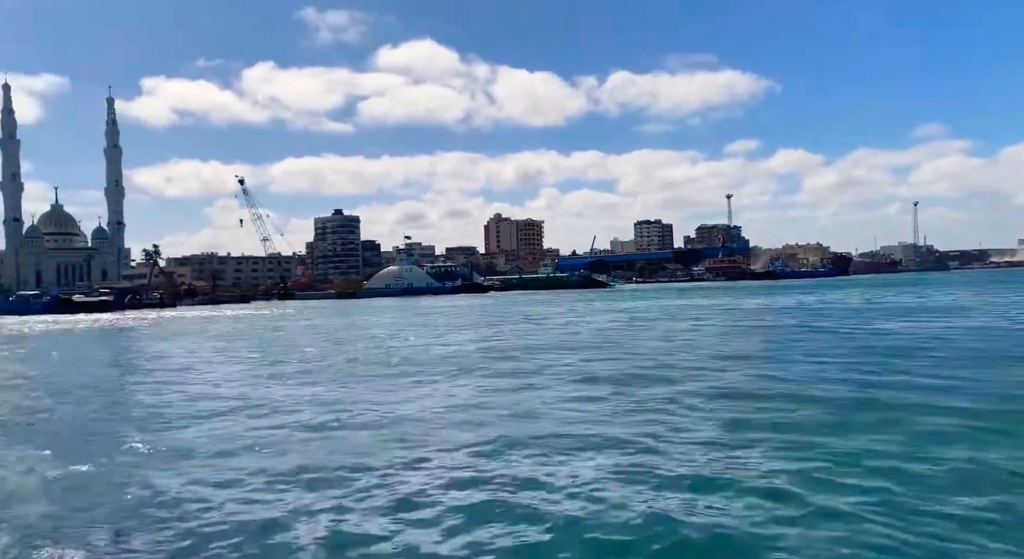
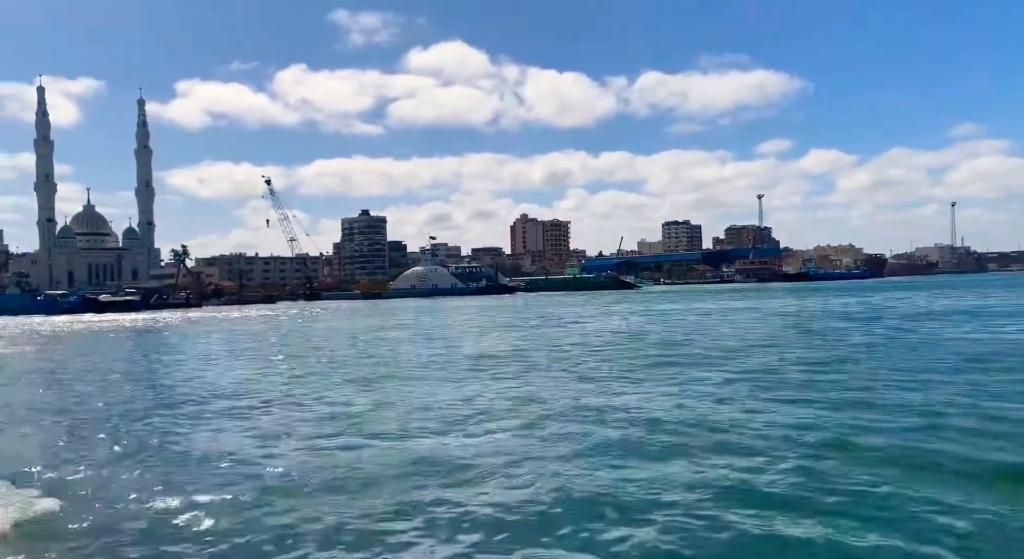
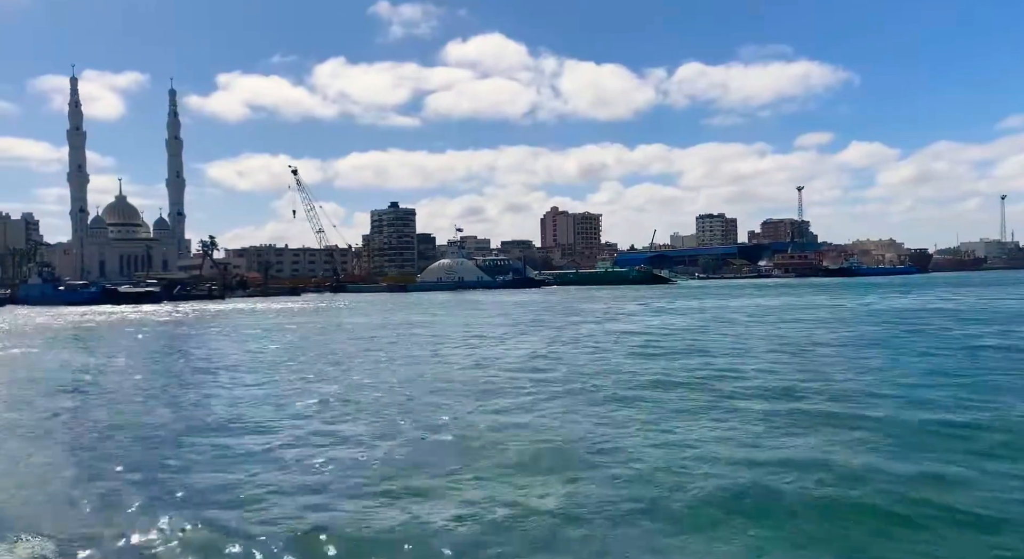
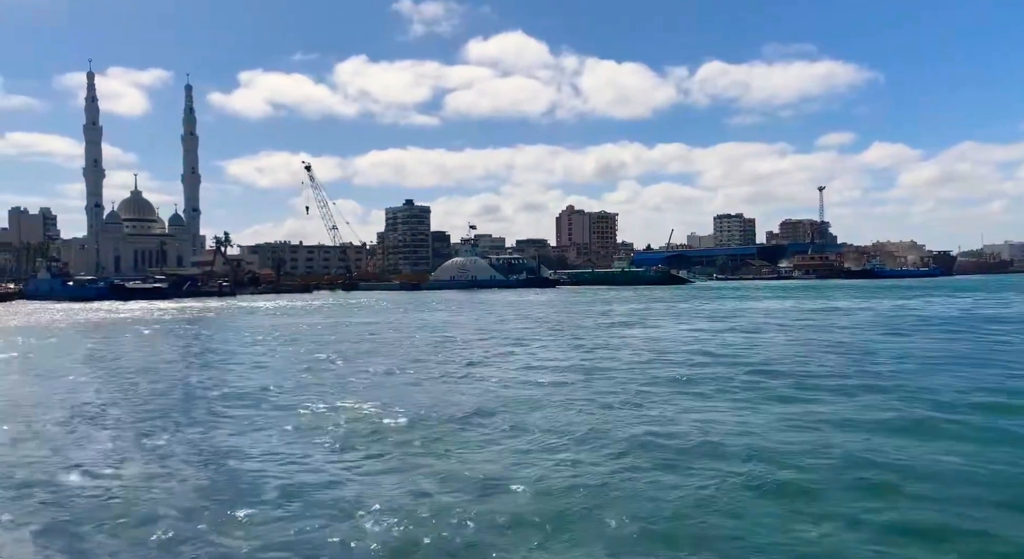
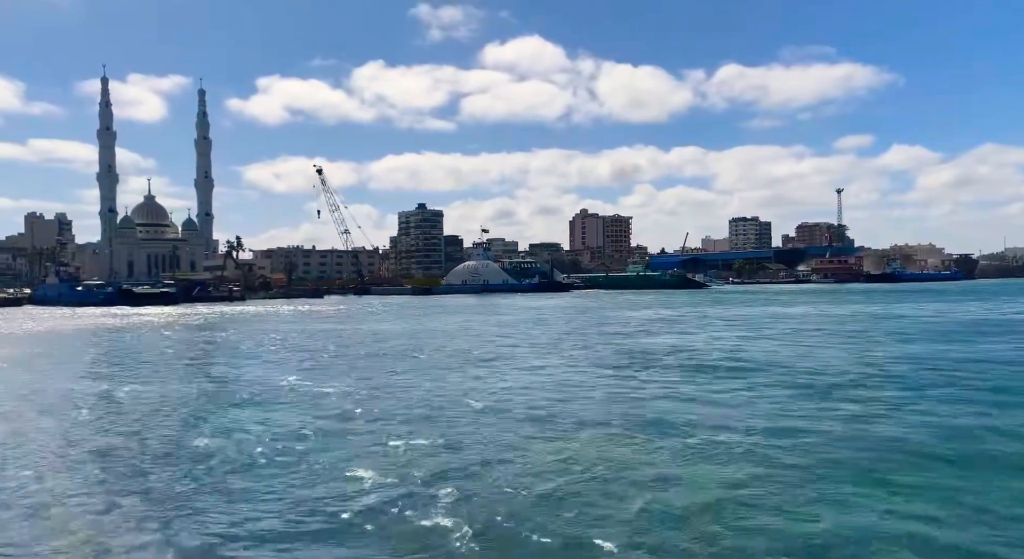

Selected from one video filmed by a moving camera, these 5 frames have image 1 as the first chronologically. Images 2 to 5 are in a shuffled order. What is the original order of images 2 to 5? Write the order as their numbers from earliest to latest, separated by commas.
2, 3, 4, 5
